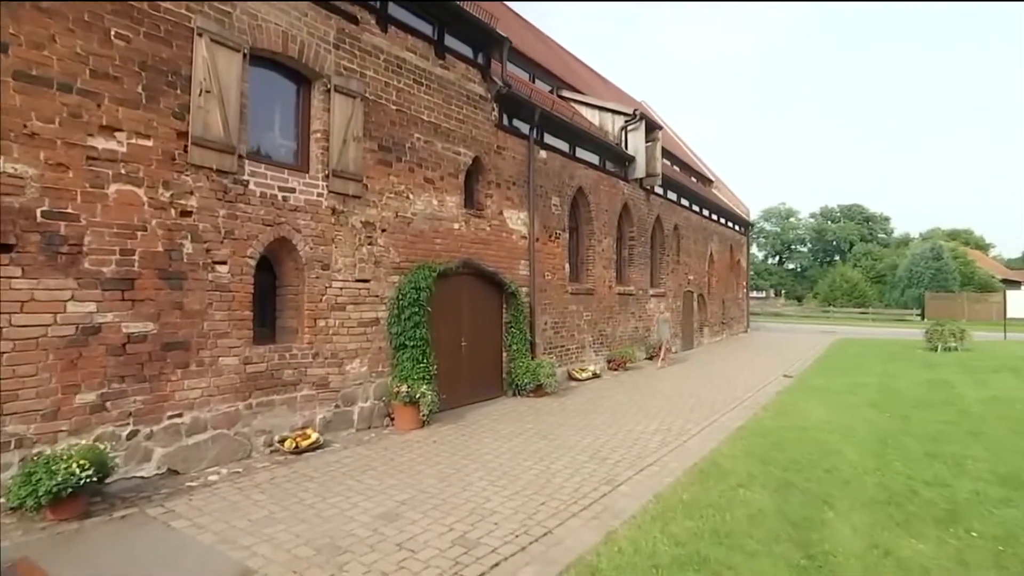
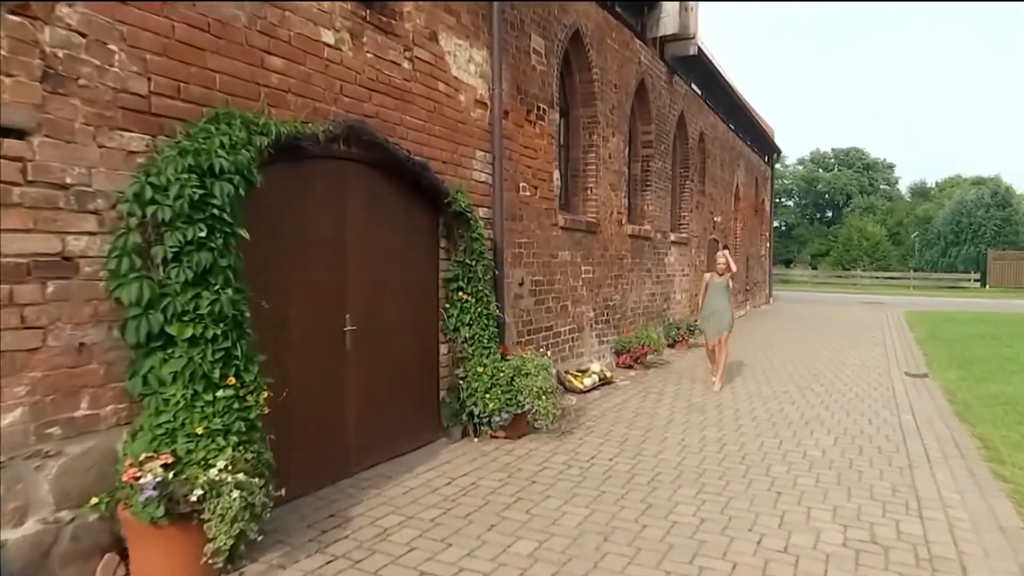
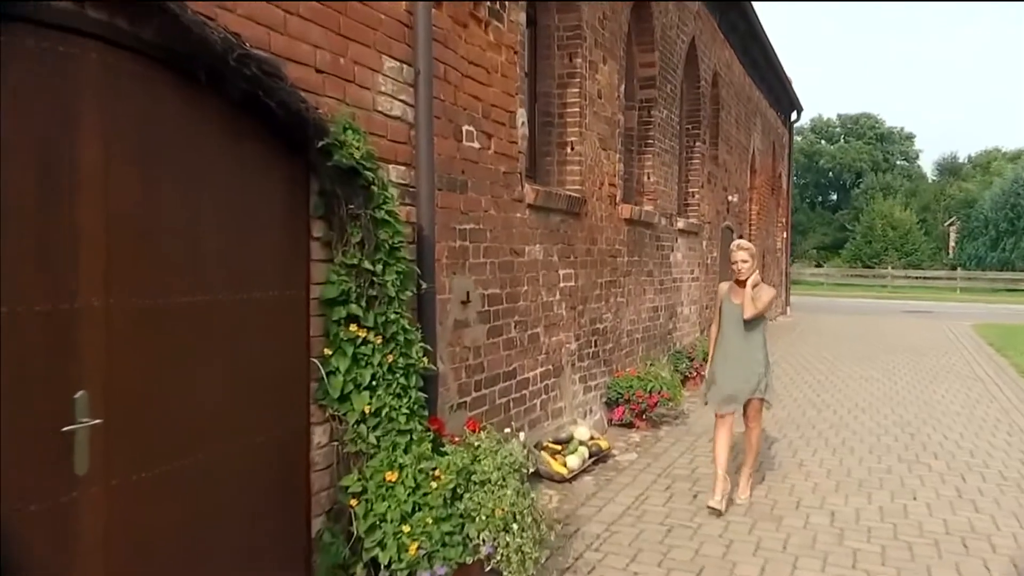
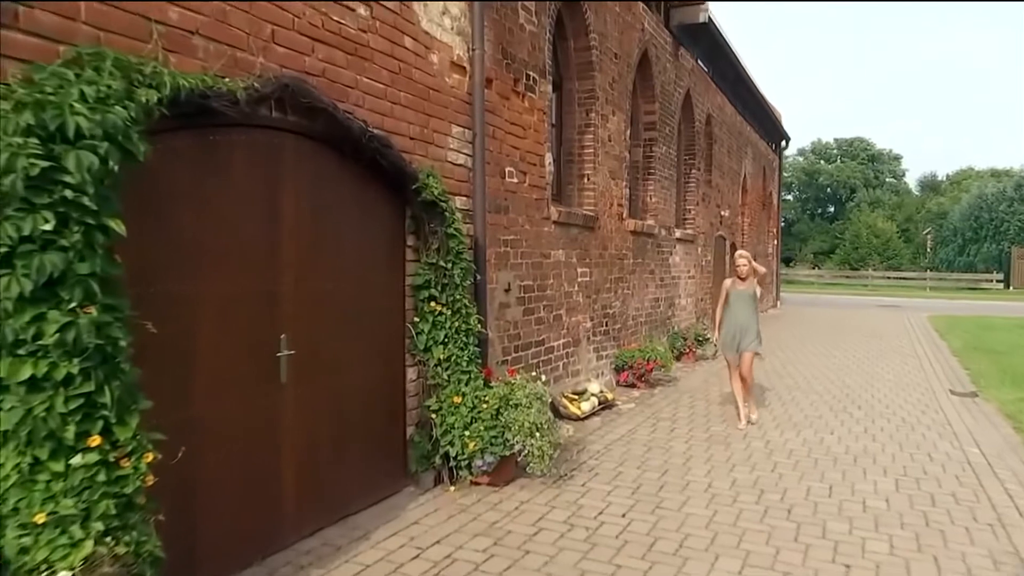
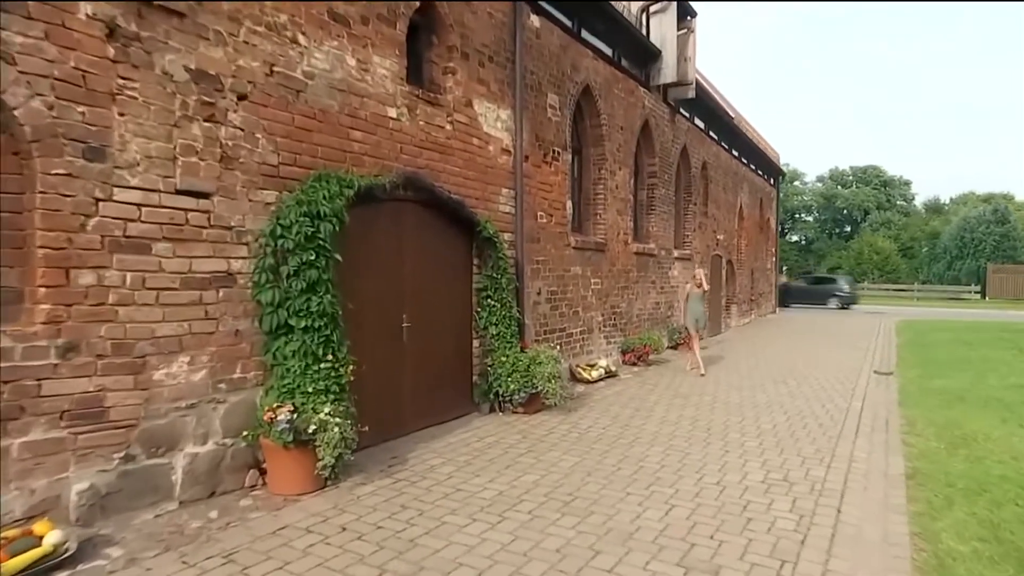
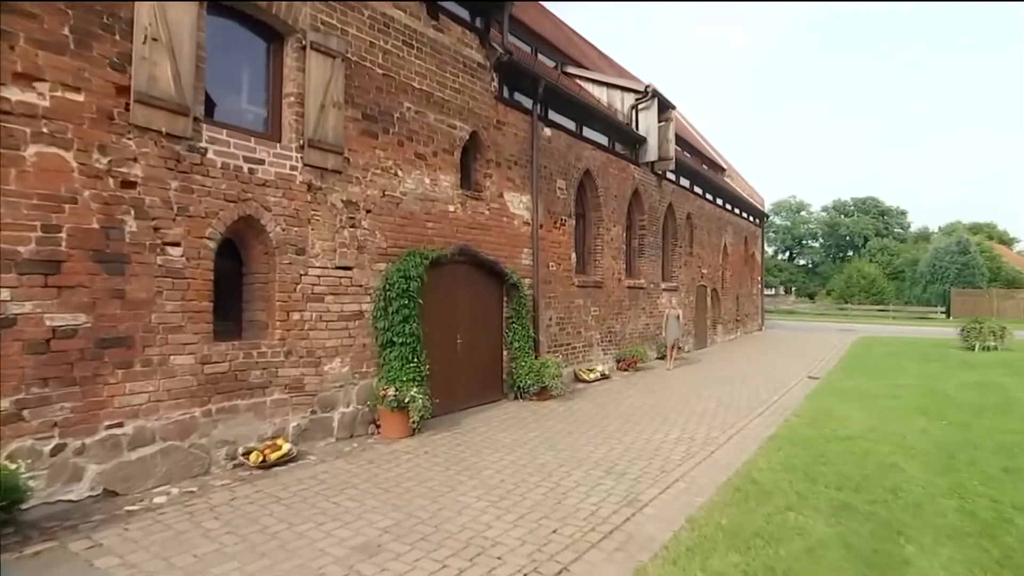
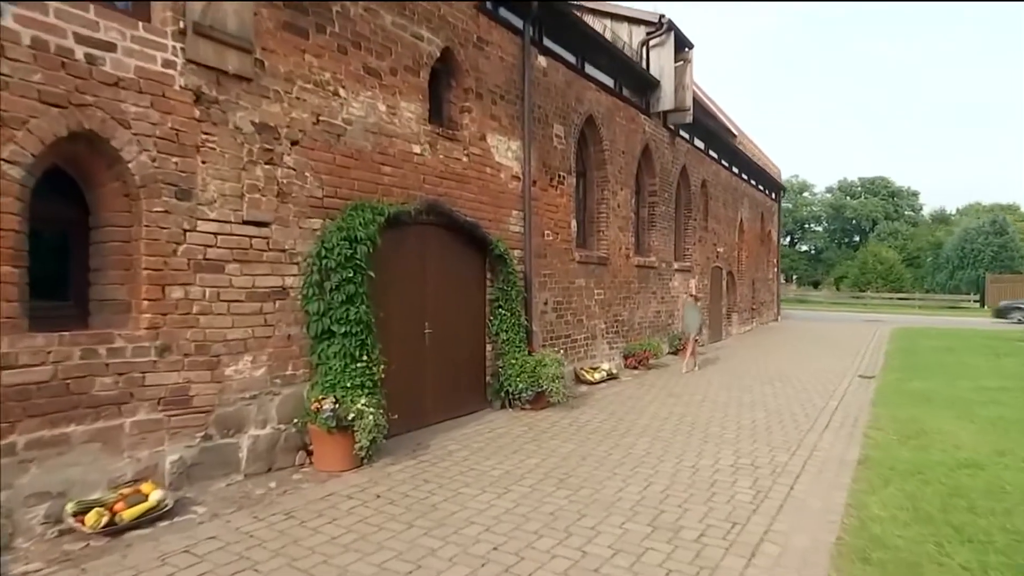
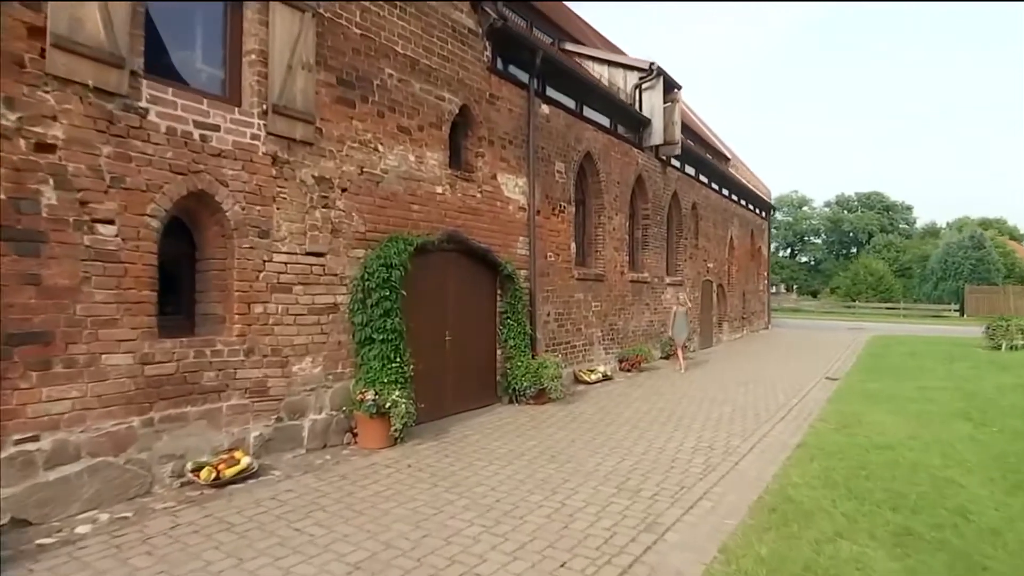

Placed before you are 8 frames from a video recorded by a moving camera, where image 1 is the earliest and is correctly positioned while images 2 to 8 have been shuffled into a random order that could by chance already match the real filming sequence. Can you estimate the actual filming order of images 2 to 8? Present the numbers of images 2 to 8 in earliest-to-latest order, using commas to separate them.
6, 8, 7, 5, 2, 4, 3
